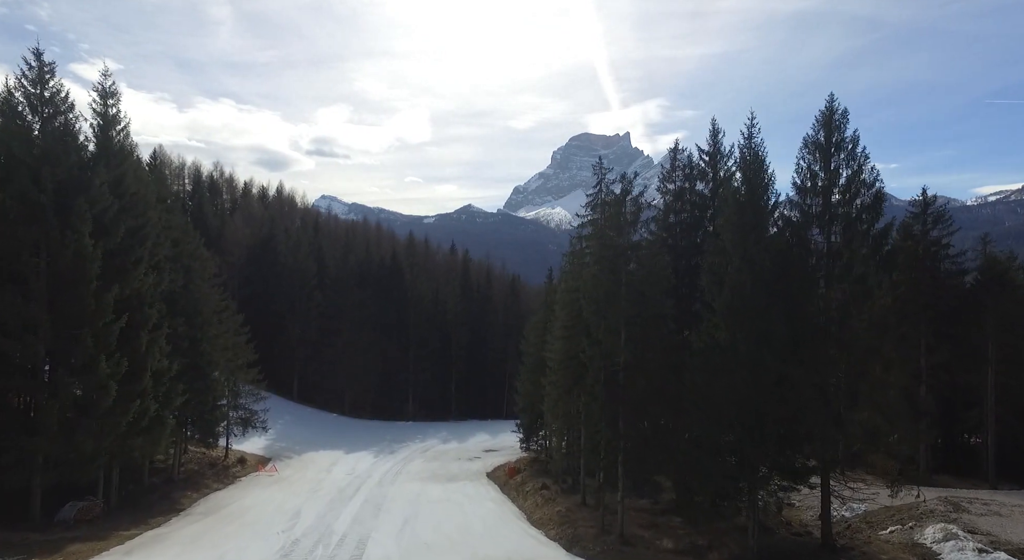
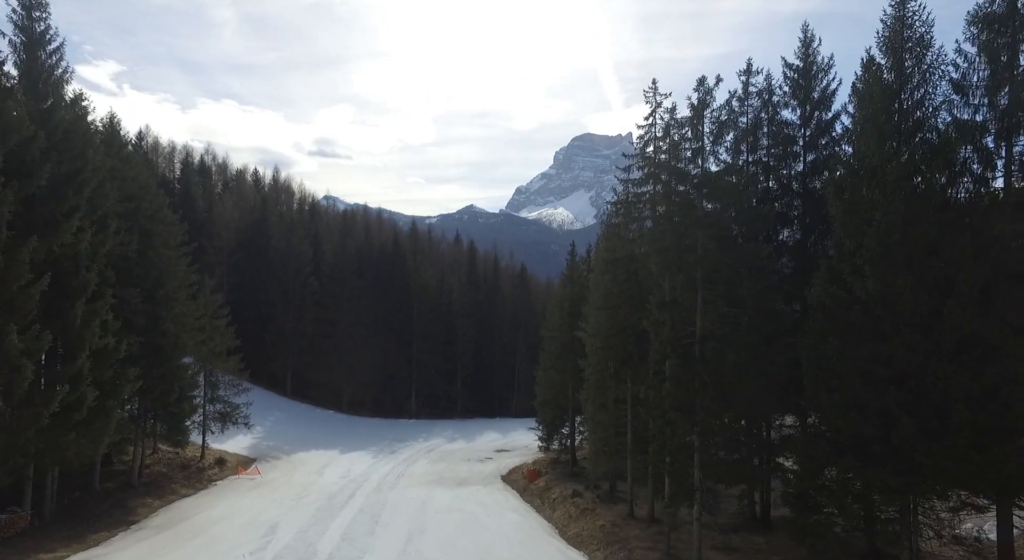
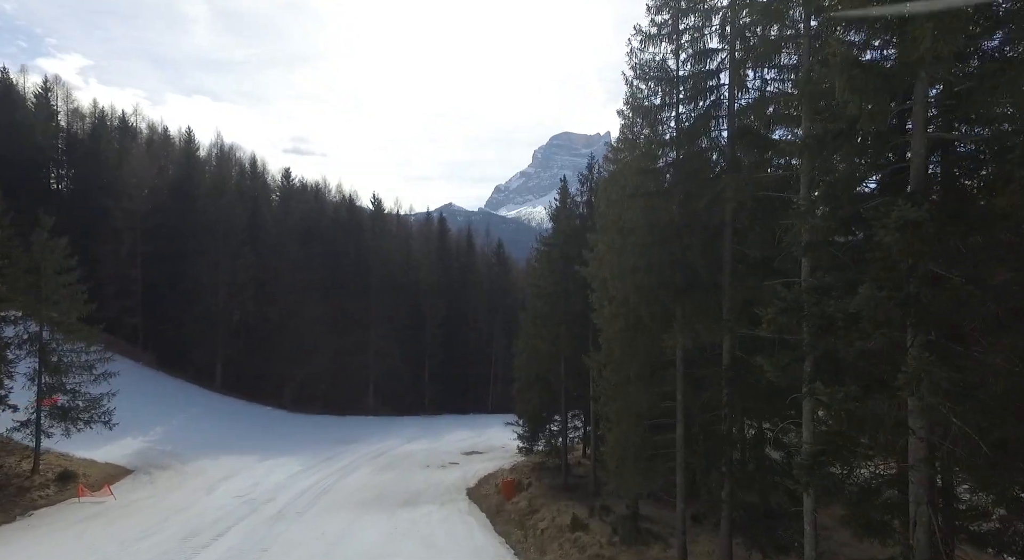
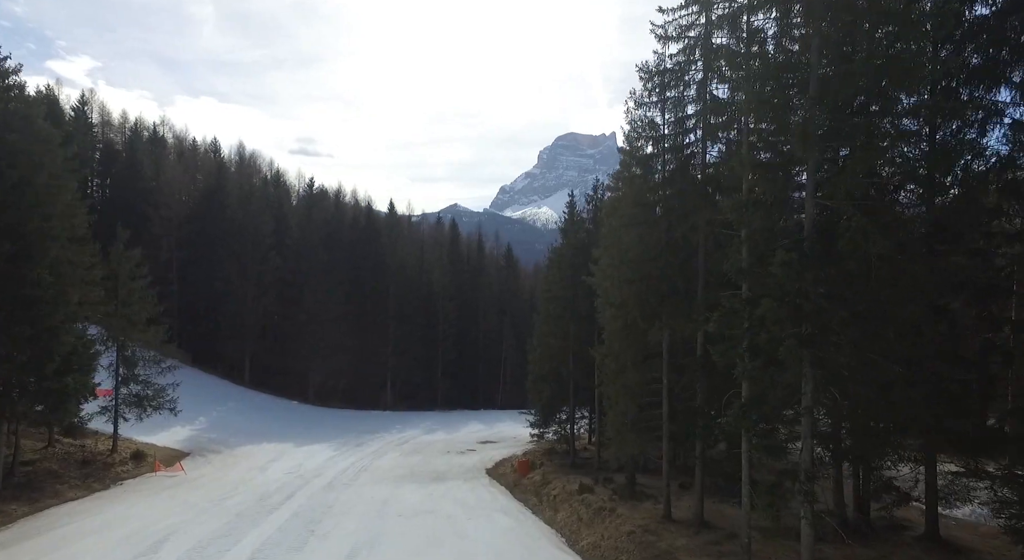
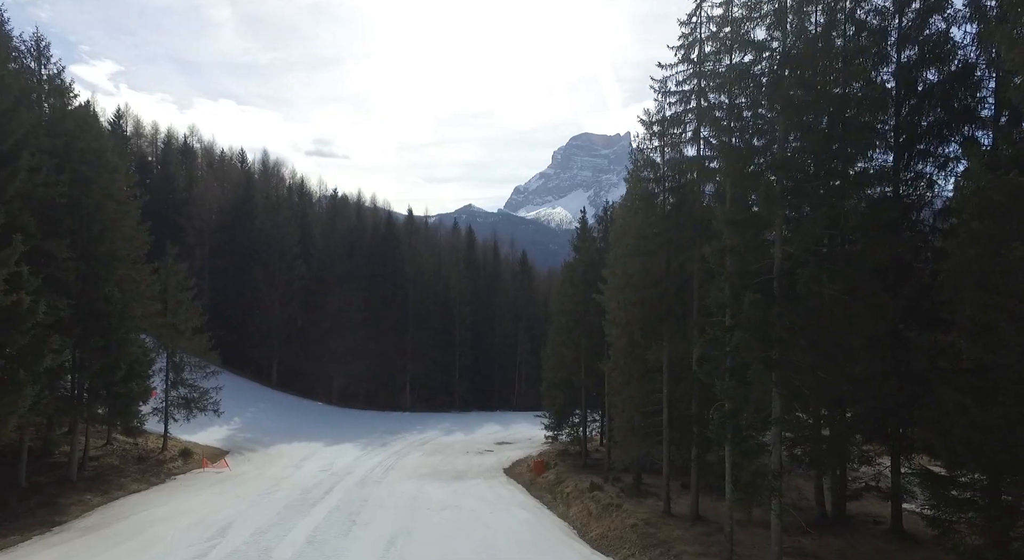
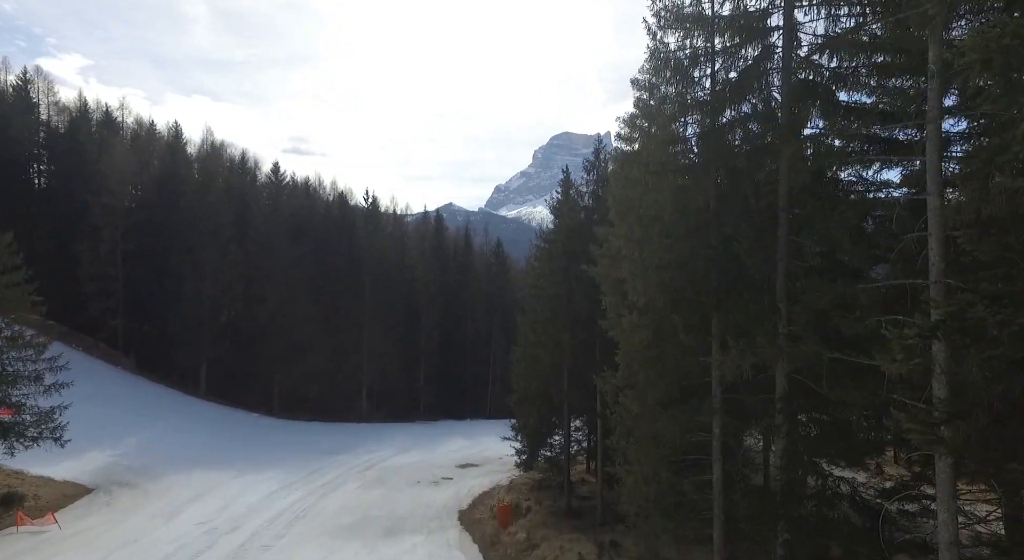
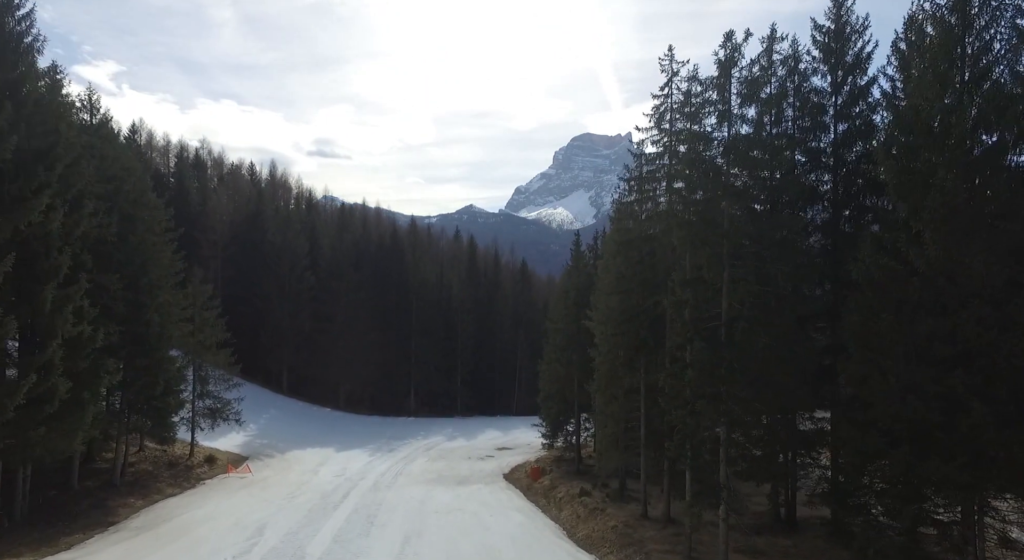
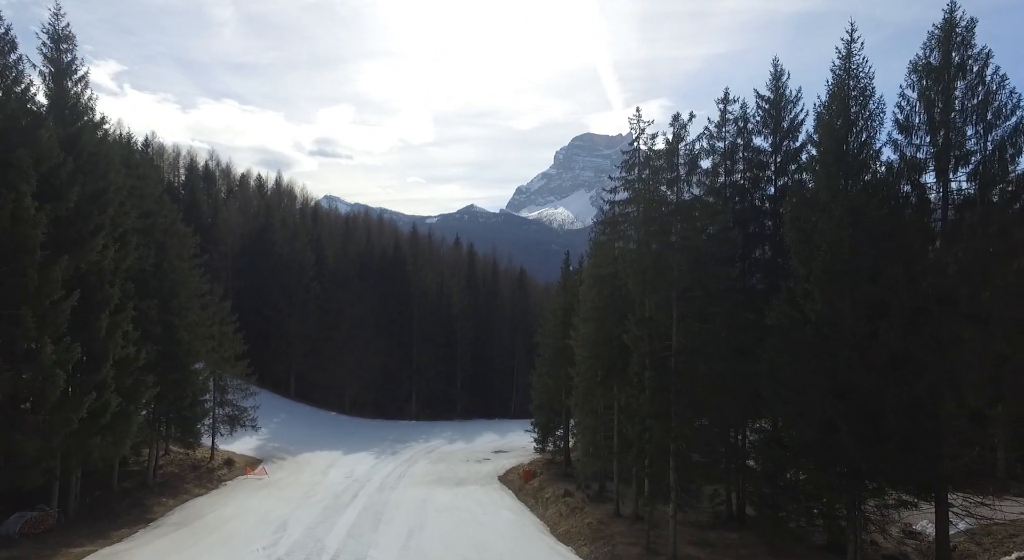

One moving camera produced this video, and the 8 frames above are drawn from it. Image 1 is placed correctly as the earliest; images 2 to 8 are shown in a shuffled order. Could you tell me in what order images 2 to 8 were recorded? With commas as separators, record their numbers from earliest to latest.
8, 2, 7, 5, 4, 3, 6
